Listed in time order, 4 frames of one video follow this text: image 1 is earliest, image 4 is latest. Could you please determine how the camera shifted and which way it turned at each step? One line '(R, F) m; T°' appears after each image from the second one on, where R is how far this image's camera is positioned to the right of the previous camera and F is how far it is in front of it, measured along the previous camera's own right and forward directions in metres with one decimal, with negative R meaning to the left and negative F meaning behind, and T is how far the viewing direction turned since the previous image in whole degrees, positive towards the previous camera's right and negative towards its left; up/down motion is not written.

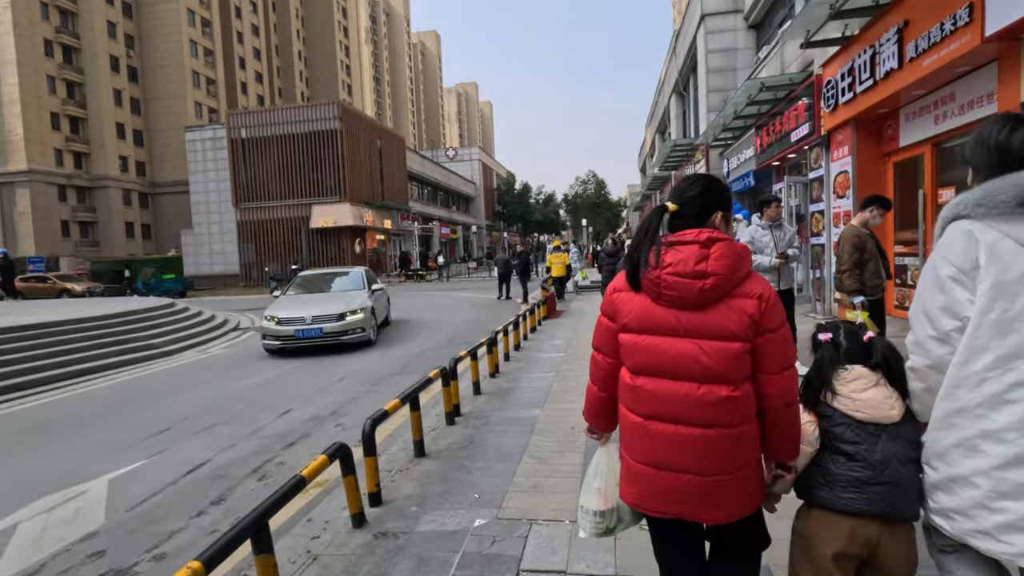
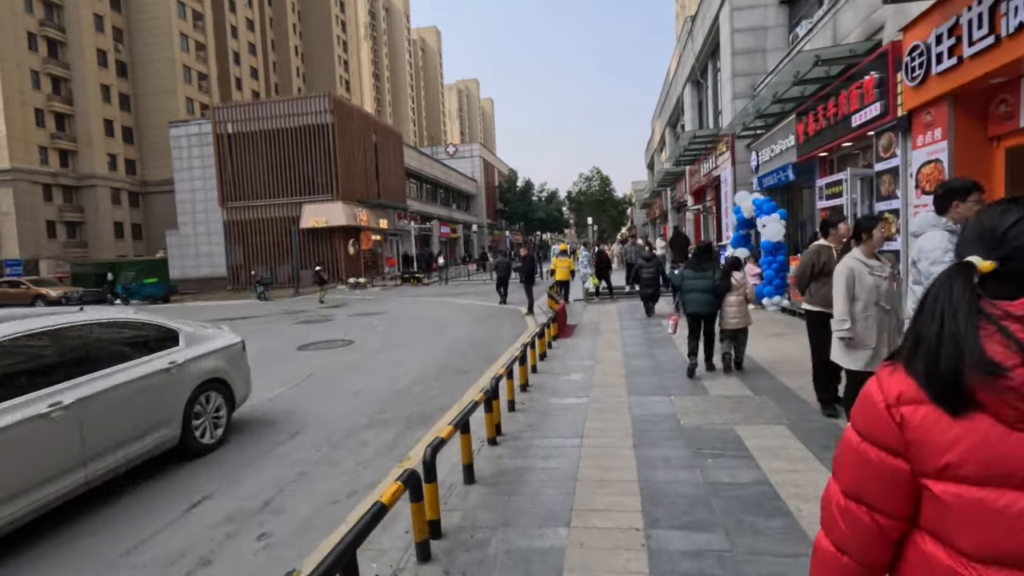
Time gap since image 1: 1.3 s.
(0.0, +2.0) m; 0°
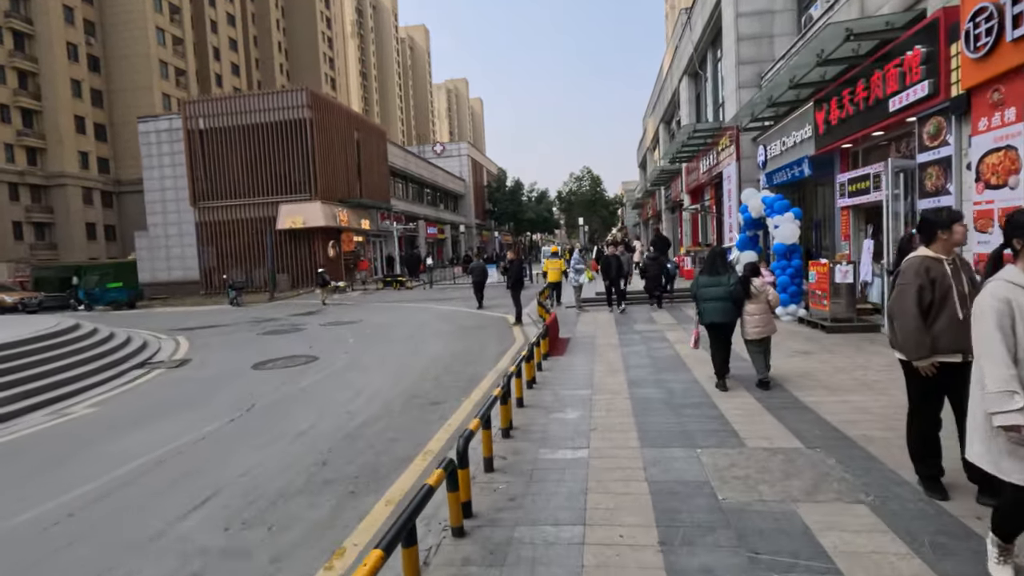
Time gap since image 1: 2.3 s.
(+0.1, +1.5) m; +1°
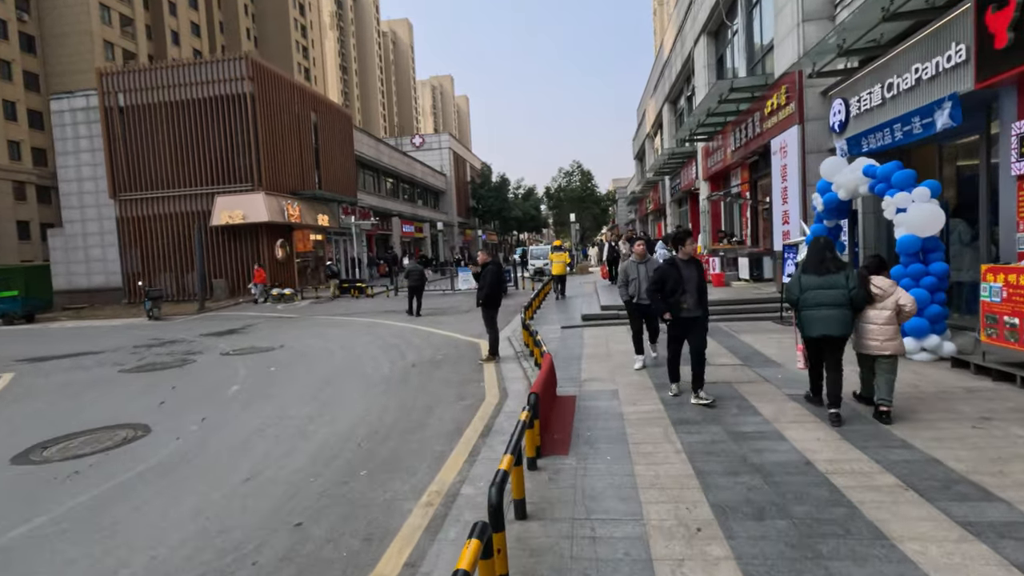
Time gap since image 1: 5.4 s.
(+0.3, +4.8) m; +1°
